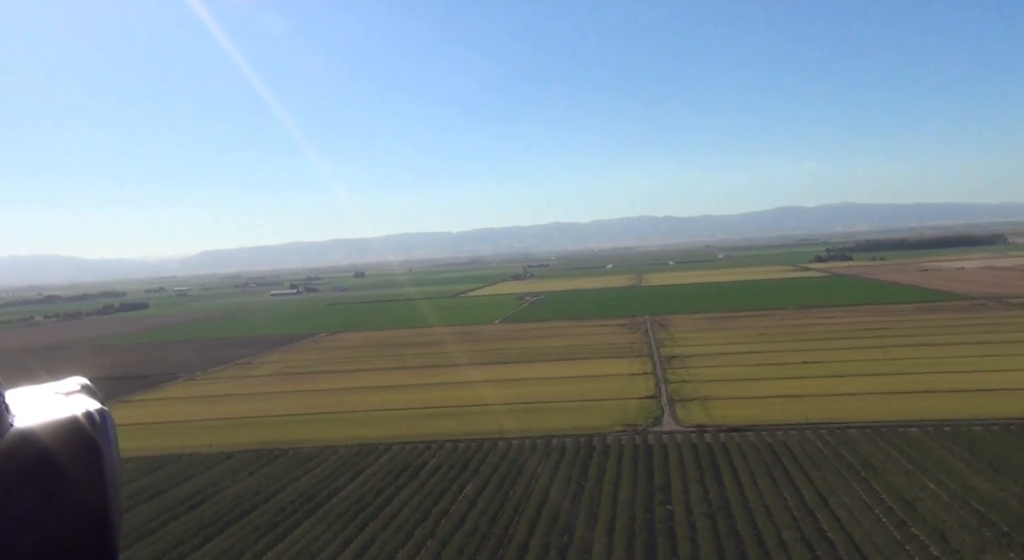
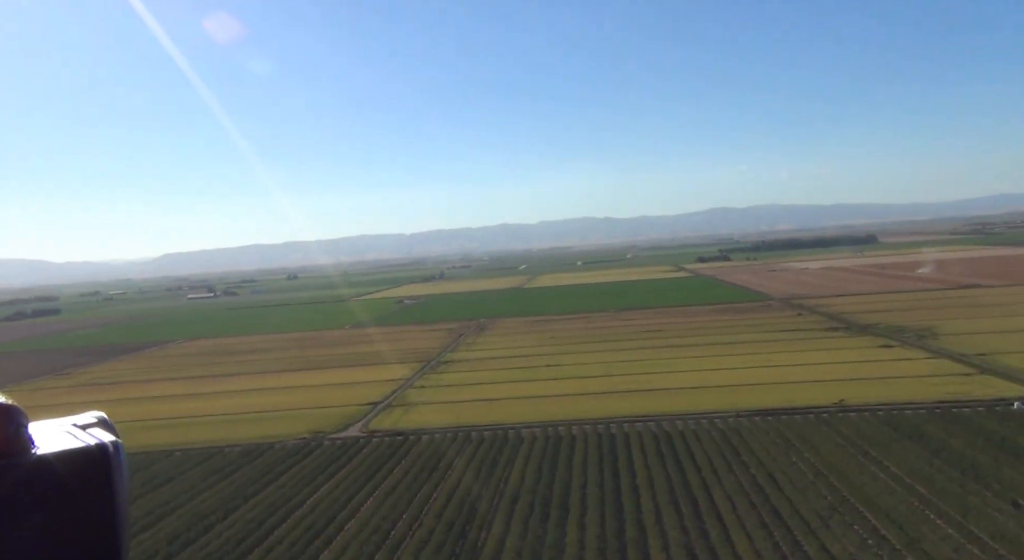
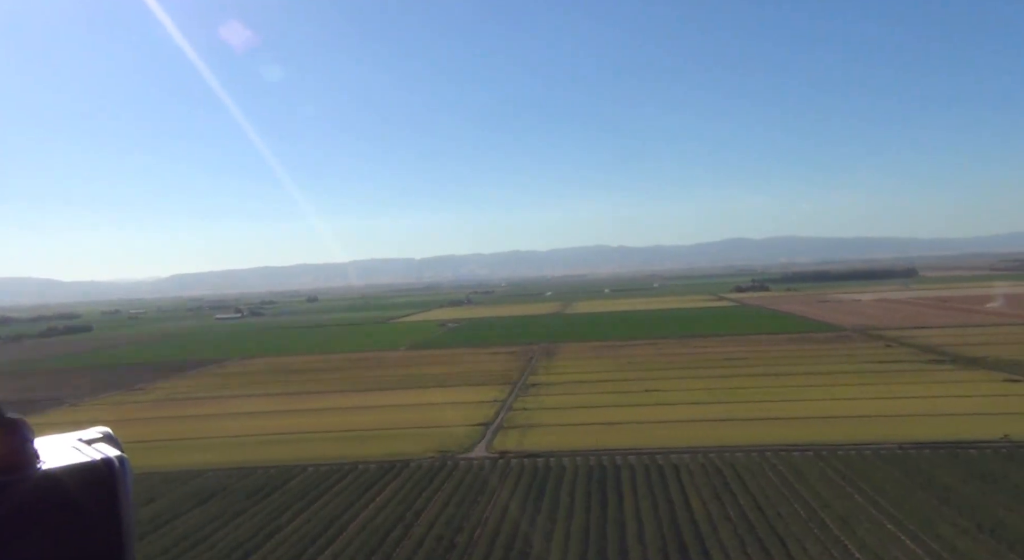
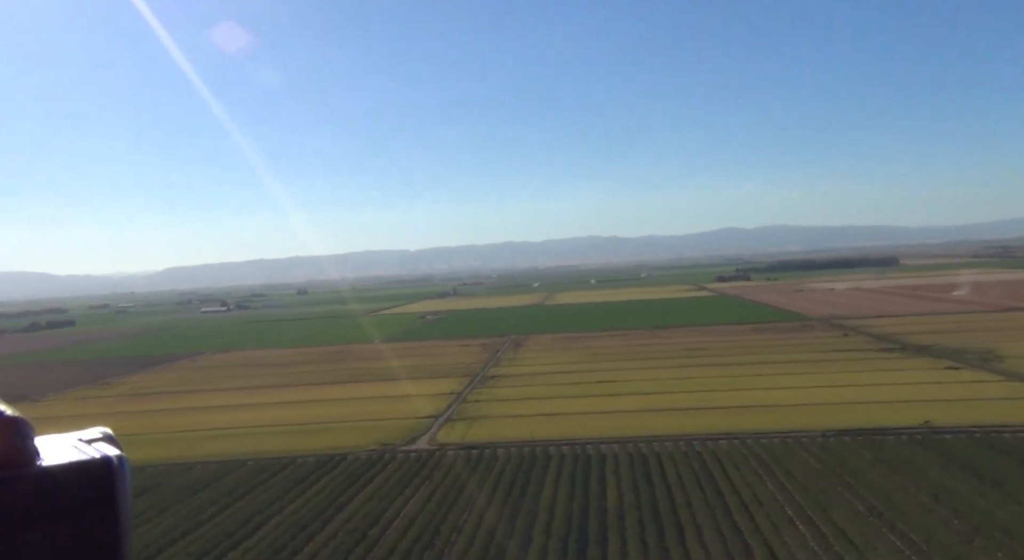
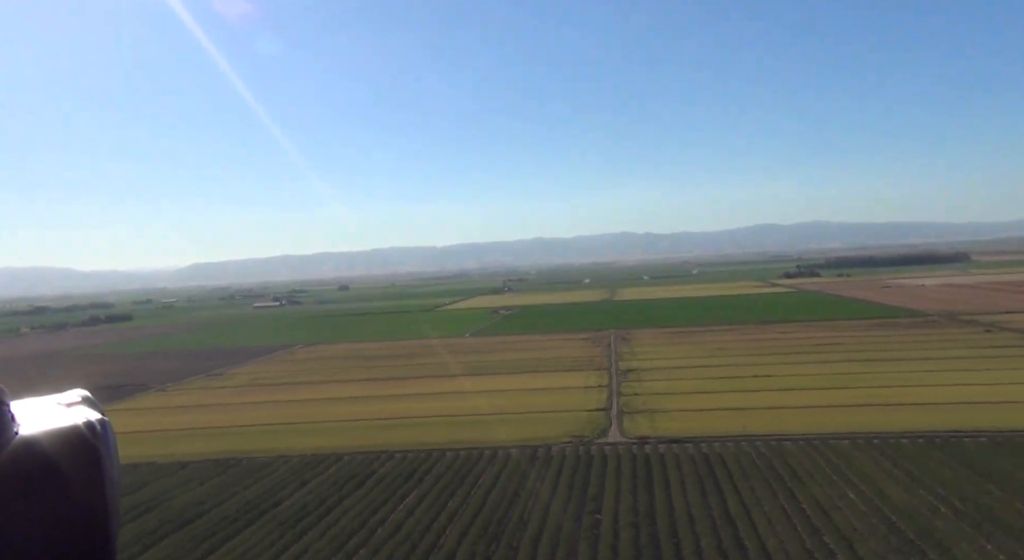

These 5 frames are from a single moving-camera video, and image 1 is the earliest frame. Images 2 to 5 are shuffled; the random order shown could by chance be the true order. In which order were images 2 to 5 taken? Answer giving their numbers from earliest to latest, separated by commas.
5, 3, 4, 2
